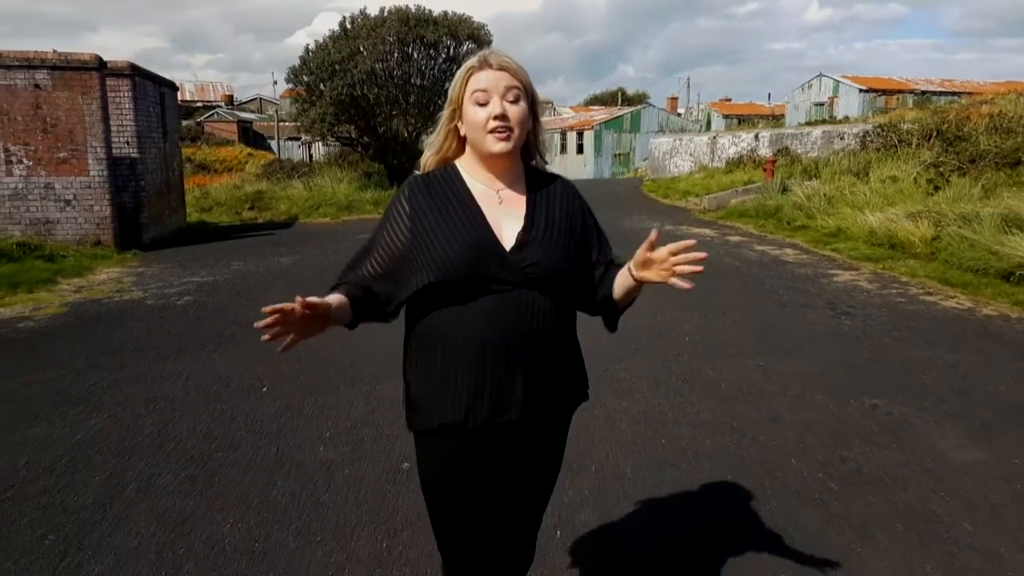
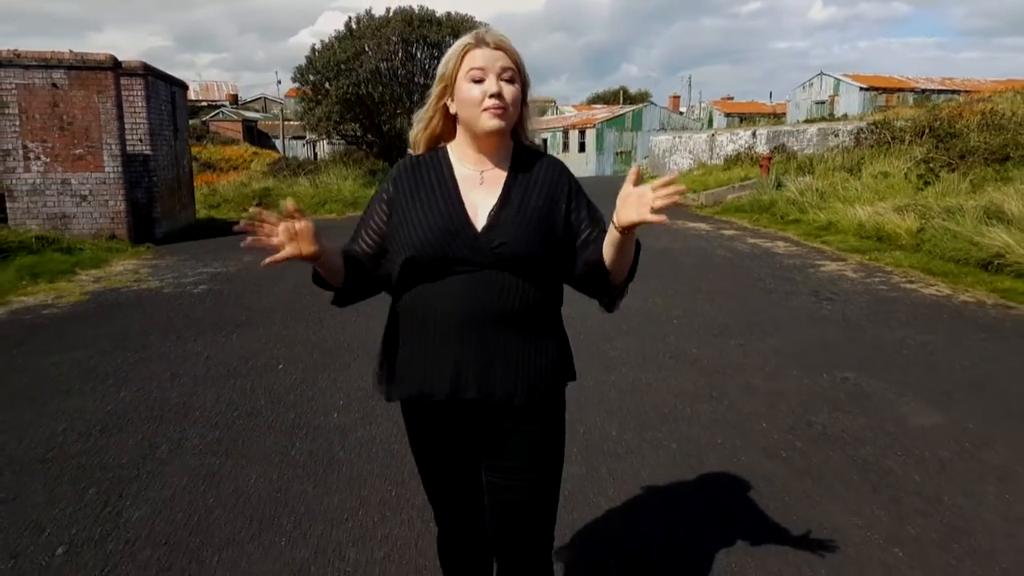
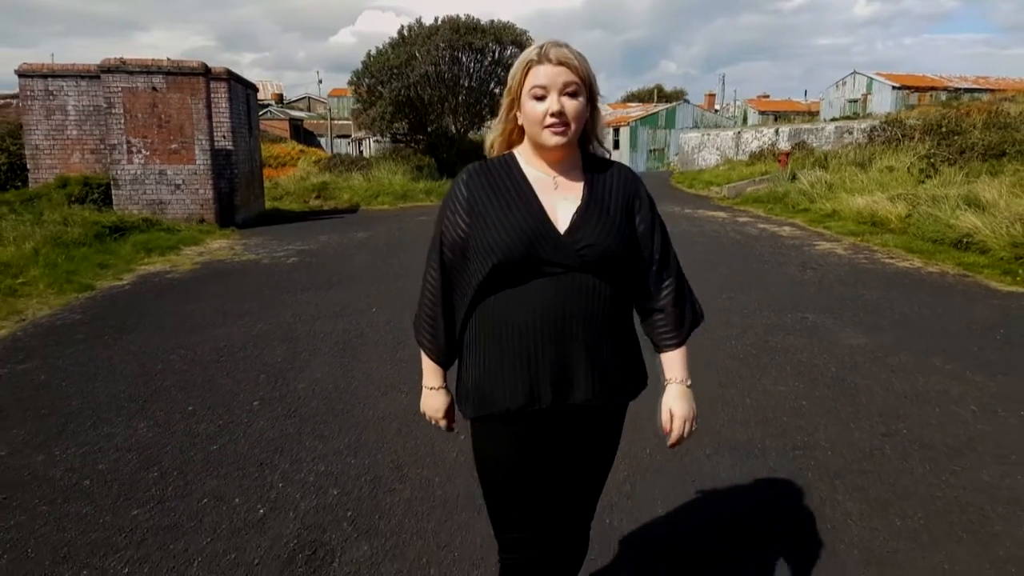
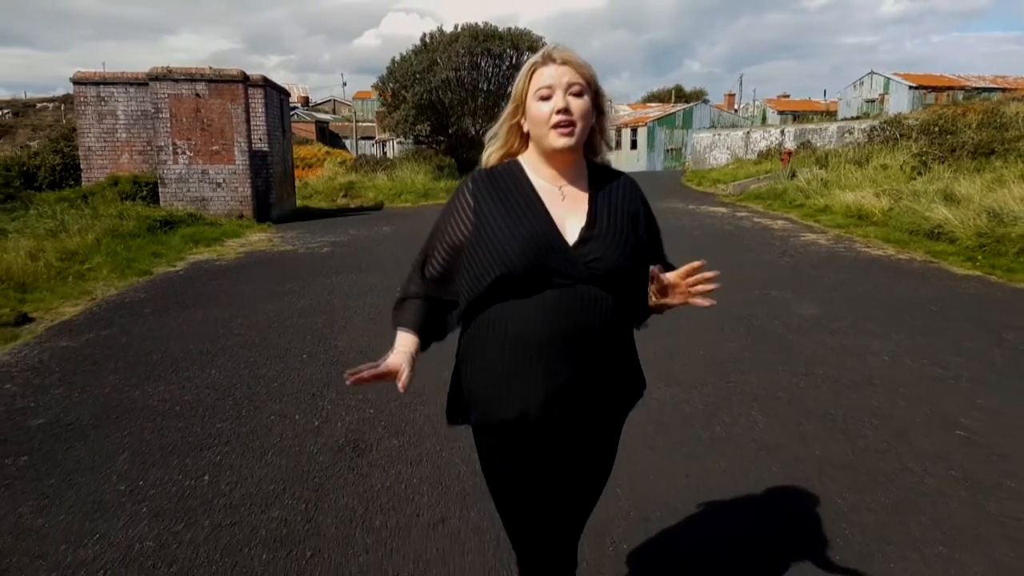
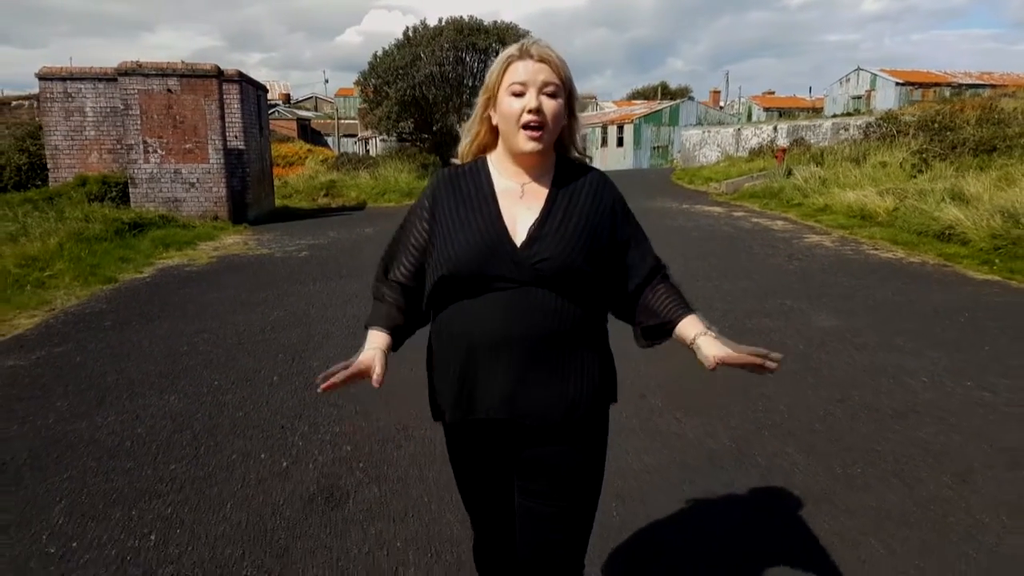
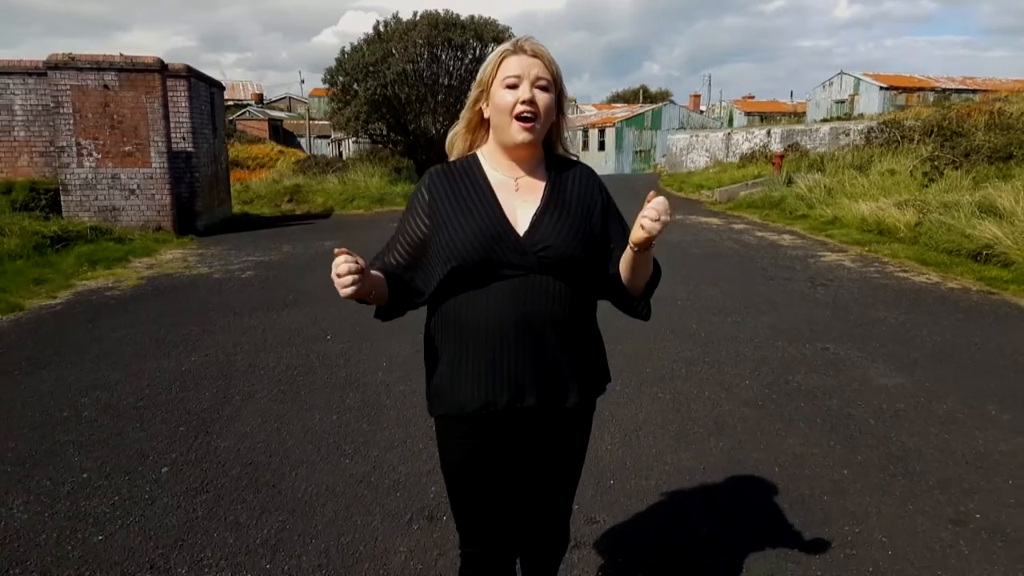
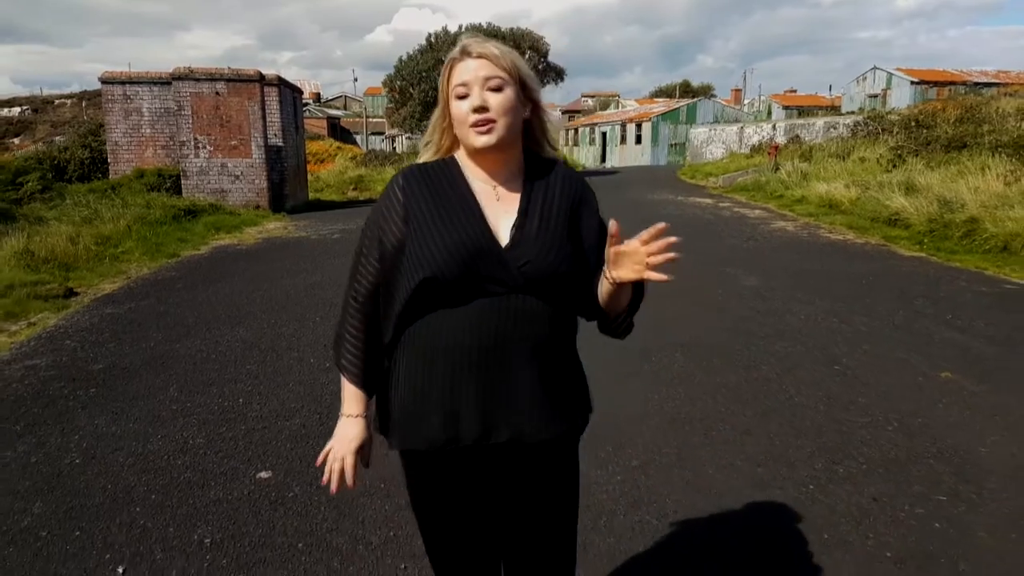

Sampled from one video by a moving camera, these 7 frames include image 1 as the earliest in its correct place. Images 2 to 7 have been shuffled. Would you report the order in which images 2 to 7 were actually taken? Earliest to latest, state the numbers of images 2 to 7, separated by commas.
2, 6, 3, 5, 4, 7
